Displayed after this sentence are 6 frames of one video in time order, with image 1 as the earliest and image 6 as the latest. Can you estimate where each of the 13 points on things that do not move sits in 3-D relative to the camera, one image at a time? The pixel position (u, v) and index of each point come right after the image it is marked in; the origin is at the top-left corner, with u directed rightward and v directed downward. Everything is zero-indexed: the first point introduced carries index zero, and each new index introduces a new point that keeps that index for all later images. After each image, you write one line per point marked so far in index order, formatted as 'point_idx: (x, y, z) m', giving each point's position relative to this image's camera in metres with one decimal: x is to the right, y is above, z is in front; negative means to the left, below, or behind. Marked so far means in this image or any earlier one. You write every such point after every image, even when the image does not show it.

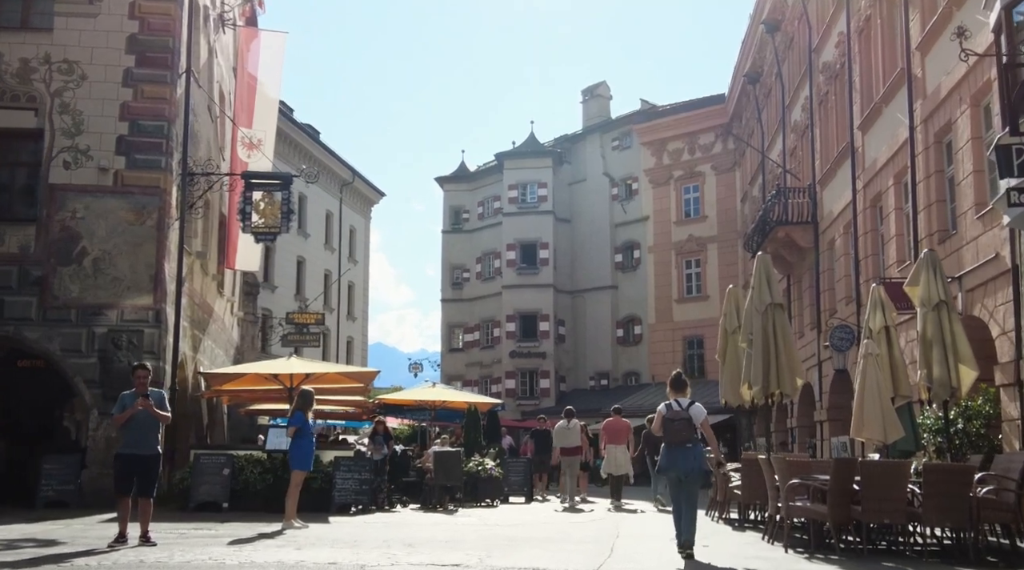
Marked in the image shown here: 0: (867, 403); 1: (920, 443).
0: (+4.5, -1.5, +14.3) m
1: (+5.3, -2.1, +14.9) m
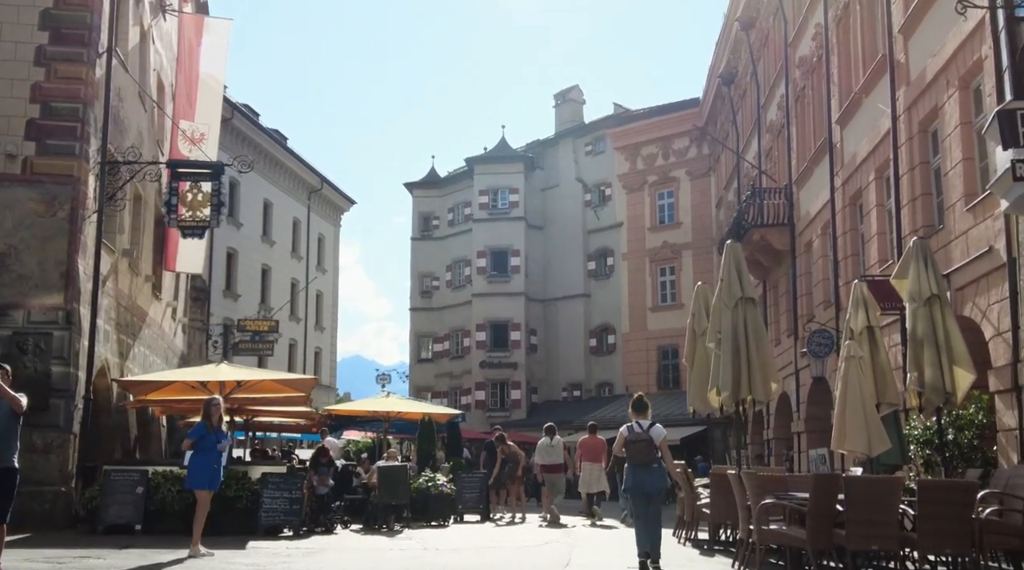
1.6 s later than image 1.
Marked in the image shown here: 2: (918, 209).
0: (+3.8, -1.4, +12.9) m
1: (+4.7, -2.0, +13.5) m
2: (+6.3, +1.2, +17.6) m
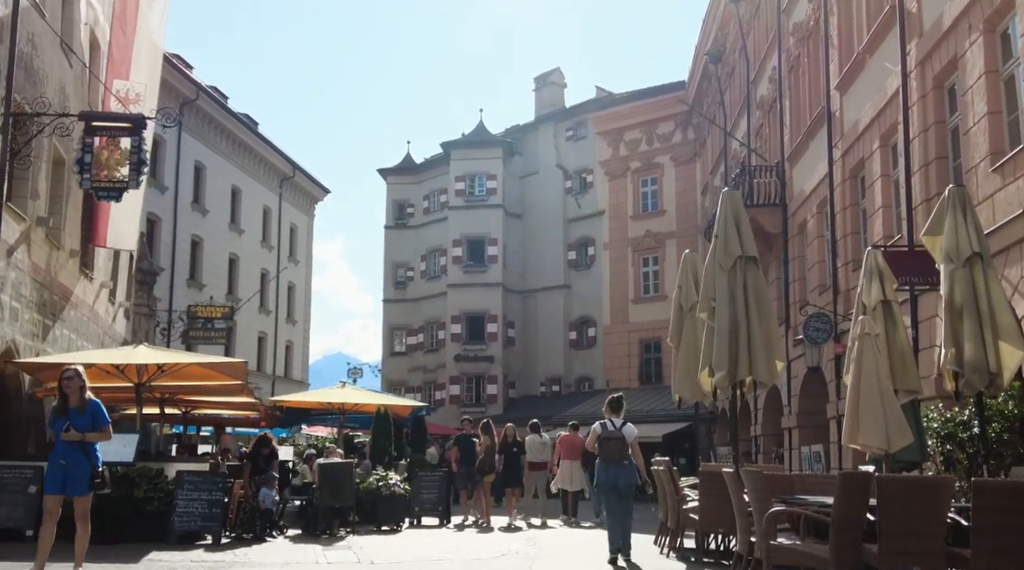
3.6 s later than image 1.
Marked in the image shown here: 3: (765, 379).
0: (+3.4, -1.1, +10.9) m
1: (+4.2, -1.7, +11.5) m
2: (+5.8, +1.5, +15.7) m
3: (+2.3, -0.8, +10.3) m
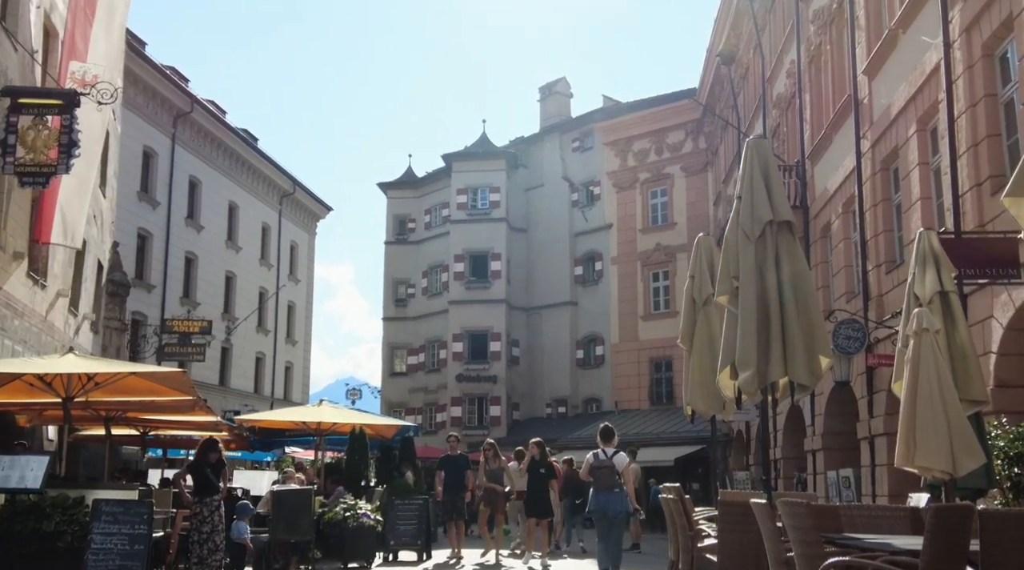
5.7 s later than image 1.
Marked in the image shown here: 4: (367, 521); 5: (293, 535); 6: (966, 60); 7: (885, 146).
0: (+3.2, -1.0, +8.8) m
1: (+4.0, -1.6, +9.4) m
2: (+5.6, +1.5, +13.6) m
3: (+2.1, -0.7, +8.3) m
4: (-1.7, -2.9, +13.9) m
5: (-2.4, -2.8, +12.7) m
6: (+5.6, +2.8, +14.2) m
7: (+5.9, +2.2, +18.2) m
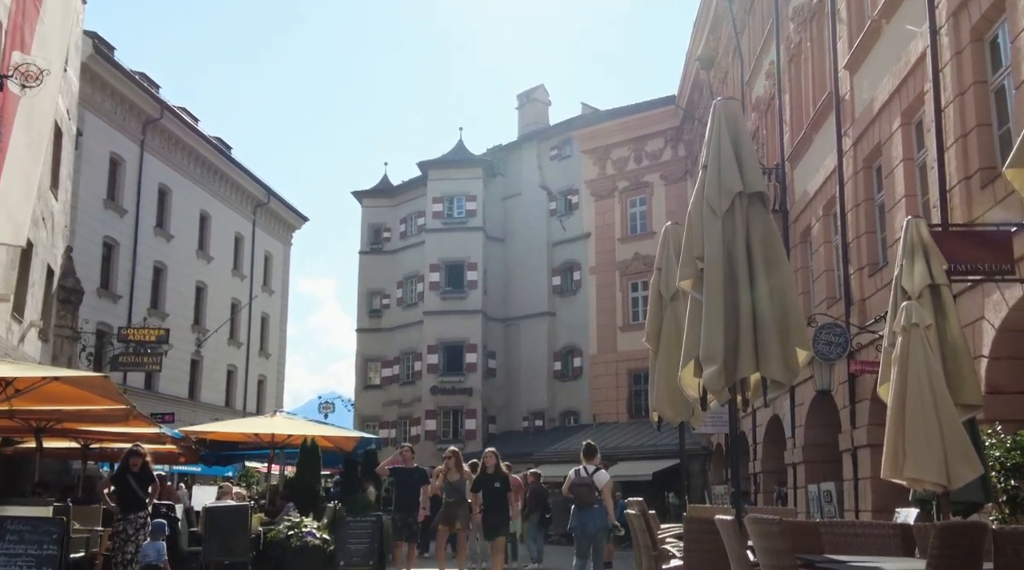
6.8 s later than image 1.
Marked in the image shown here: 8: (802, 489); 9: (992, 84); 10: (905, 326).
0: (+2.8, -0.9, +7.8) m
1: (+3.6, -1.5, +8.5) m
2: (+5.1, +1.6, +12.7) m
3: (+1.7, -0.6, +7.3) m
4: (-2.2, -2.8, +12.9) m
5: (-2.9, -2.7, +11.6) m
6: (+5.2, +2.8, +13.3) m
7: (+5.4, +2.2, +17.4) m
8: (+5.1, -3.5, +20.0) m
9: (+5.3, +2.2, +12.7) m
10: (+2.8, -0.3, +8.2) m
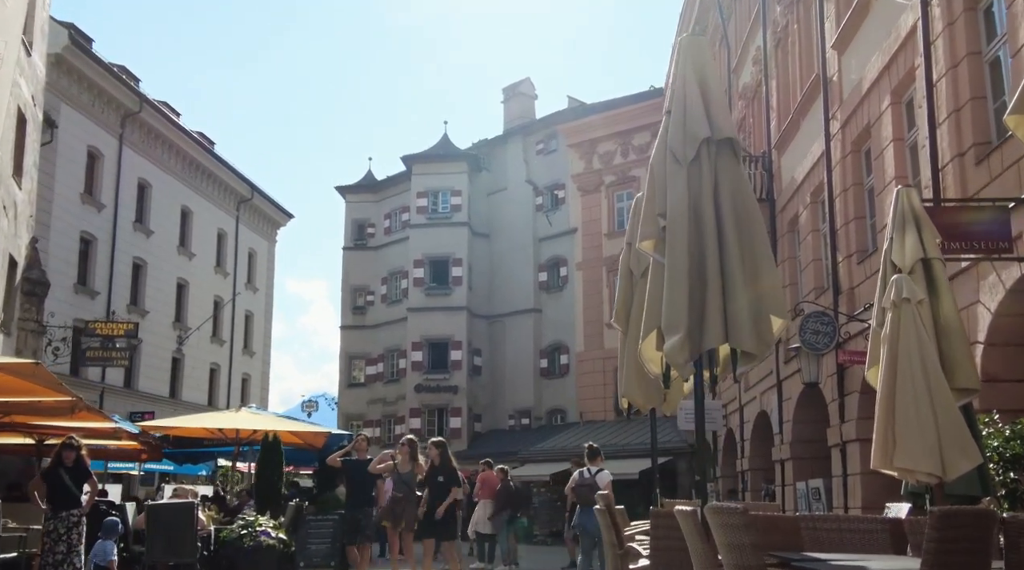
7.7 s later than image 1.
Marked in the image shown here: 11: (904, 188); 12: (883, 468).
0: (+2.5, -0.7, +7.1) m
1: (+3.3, -1.3, +7.8) m
2: (+4.8, +1.7, +12.1) m
3: (+1.4, -0.4, +6.6) m
4: (-2.6, -2.7, +12.1) m
5: (-3.2, -2.6, +10.9) m
6: (+4.8, +3.0, +12.6) m
7: (+5.0, +2.3, +16.7) m
8: (+4.7, -3.4, +19.3) m
9: (+5.0, +2.4, +12.0) m
10: (+2.5, -0.1, +7.5) m
11: (+2.9, +0.7, +8.3) m
12: (+2.3, -1.1, +7.2) m
